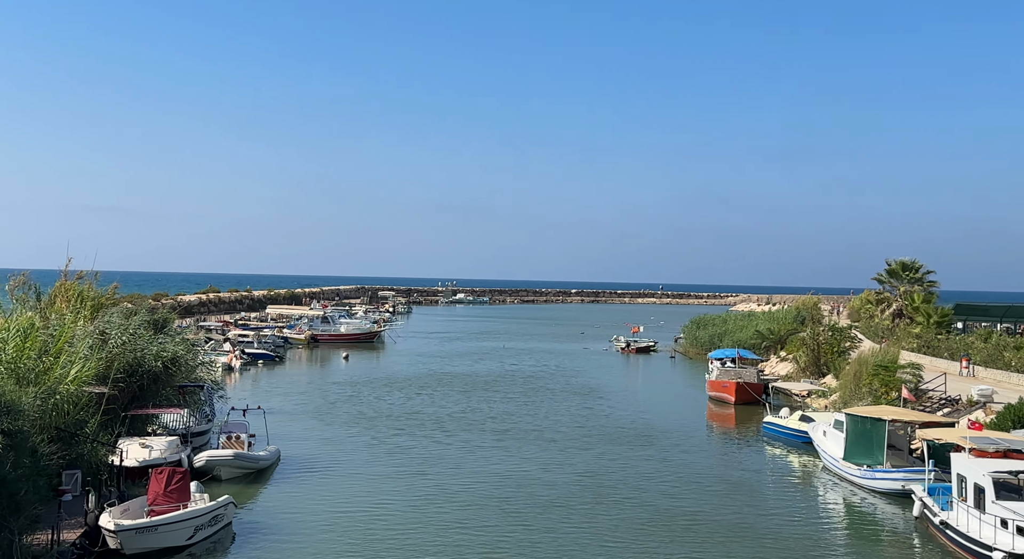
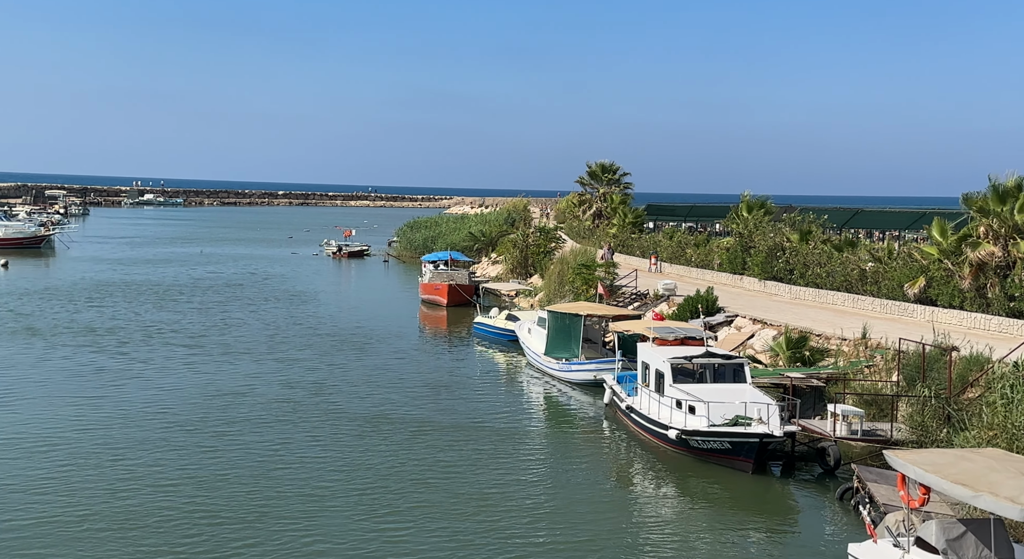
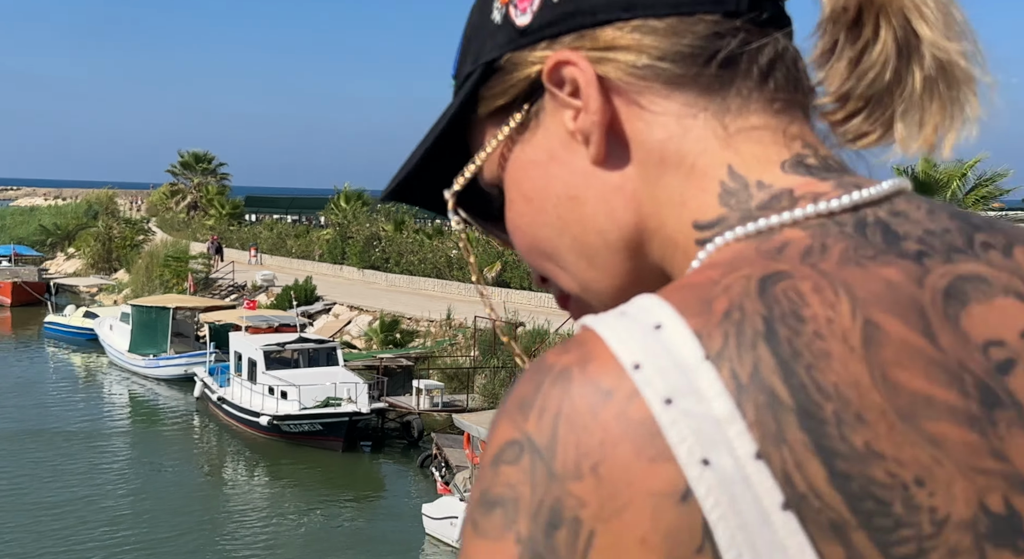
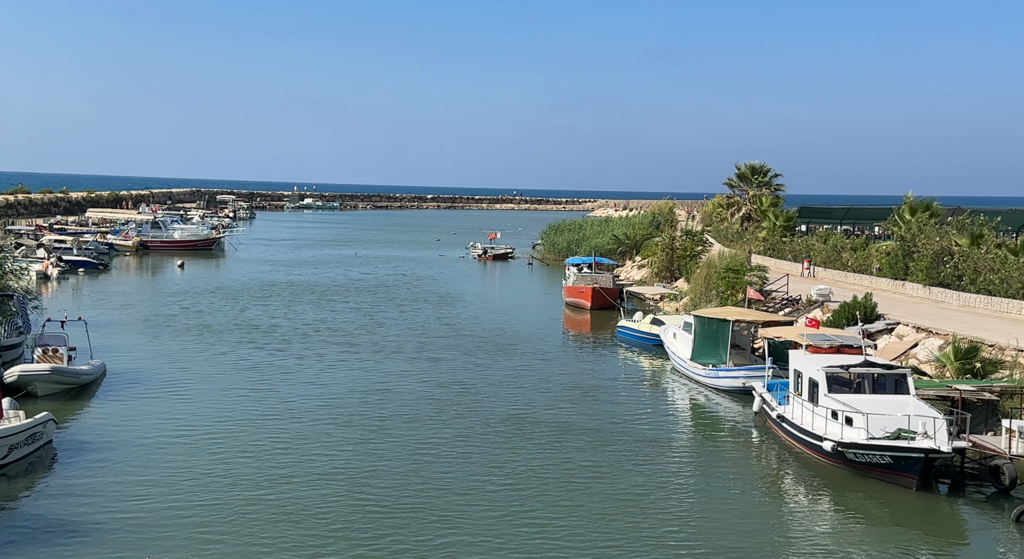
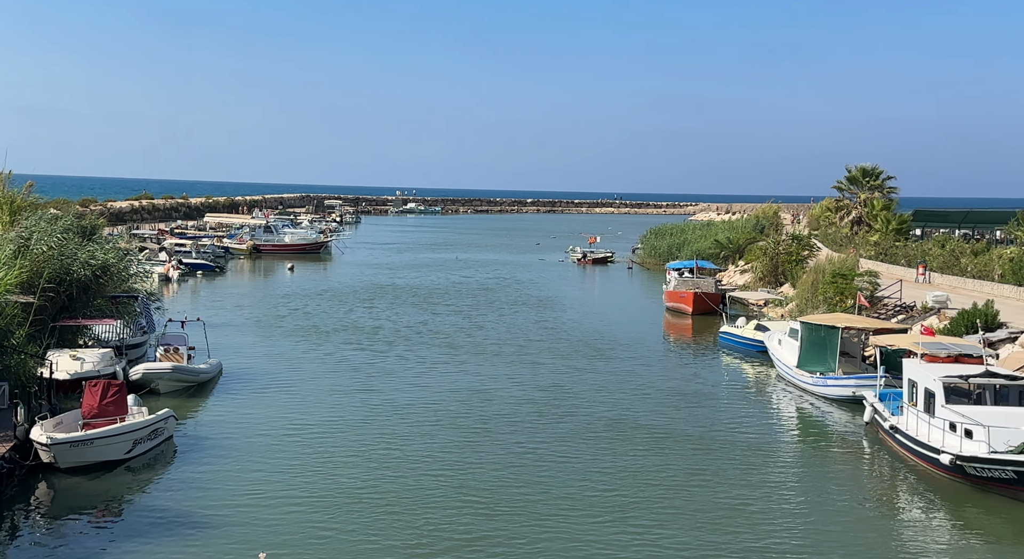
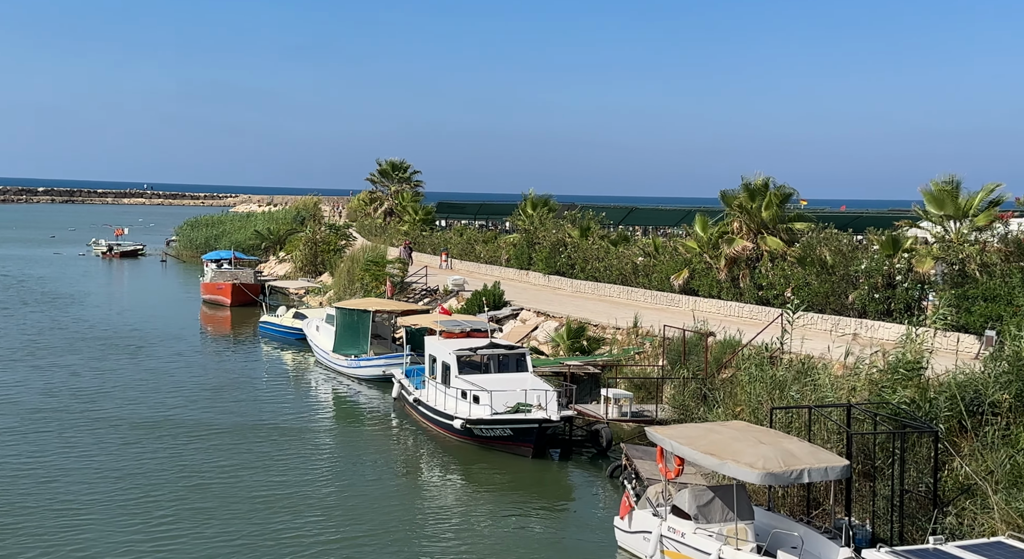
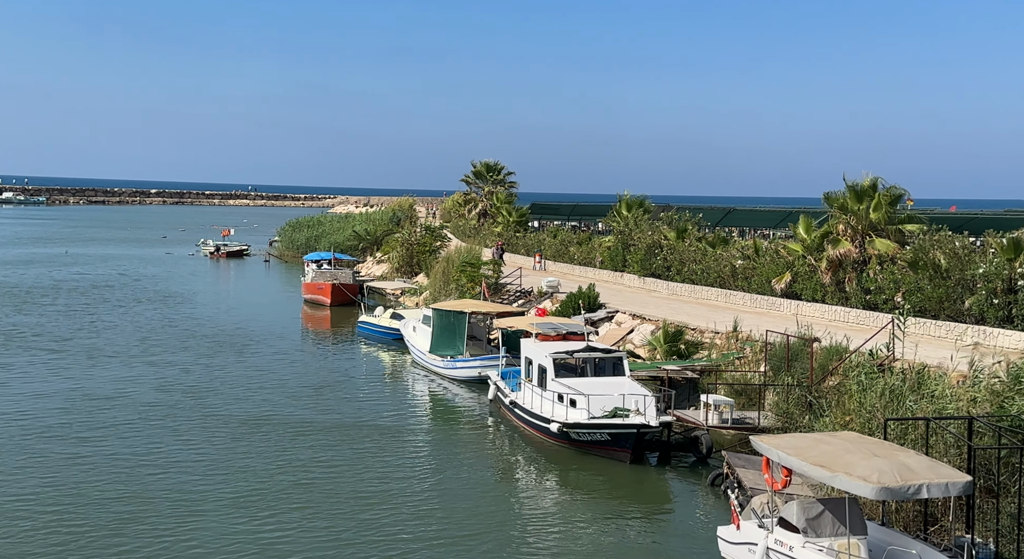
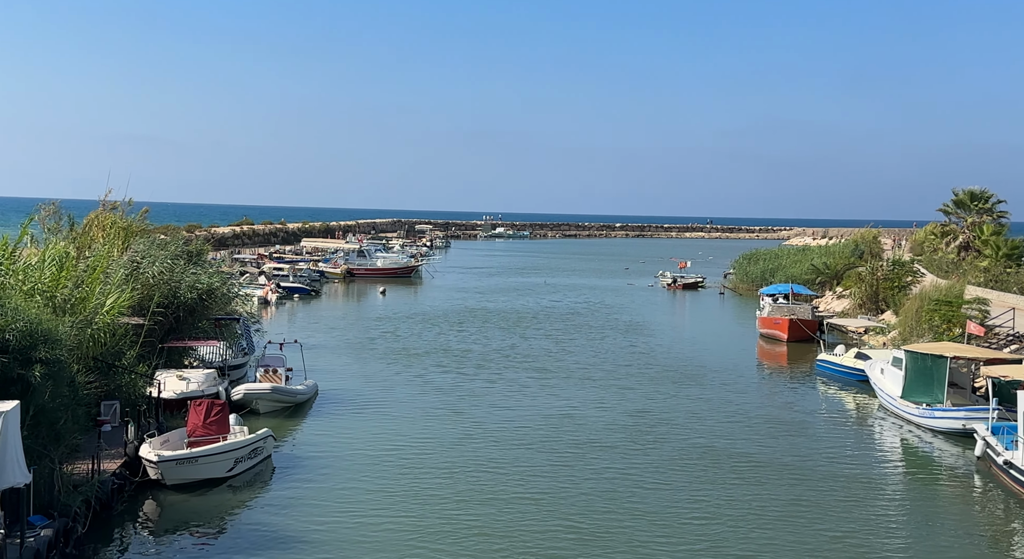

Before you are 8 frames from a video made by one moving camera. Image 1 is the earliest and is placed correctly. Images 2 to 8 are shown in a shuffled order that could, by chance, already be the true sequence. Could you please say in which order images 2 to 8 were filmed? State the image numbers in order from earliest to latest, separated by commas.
8, 5, 4, 2, 7, 6, 3
